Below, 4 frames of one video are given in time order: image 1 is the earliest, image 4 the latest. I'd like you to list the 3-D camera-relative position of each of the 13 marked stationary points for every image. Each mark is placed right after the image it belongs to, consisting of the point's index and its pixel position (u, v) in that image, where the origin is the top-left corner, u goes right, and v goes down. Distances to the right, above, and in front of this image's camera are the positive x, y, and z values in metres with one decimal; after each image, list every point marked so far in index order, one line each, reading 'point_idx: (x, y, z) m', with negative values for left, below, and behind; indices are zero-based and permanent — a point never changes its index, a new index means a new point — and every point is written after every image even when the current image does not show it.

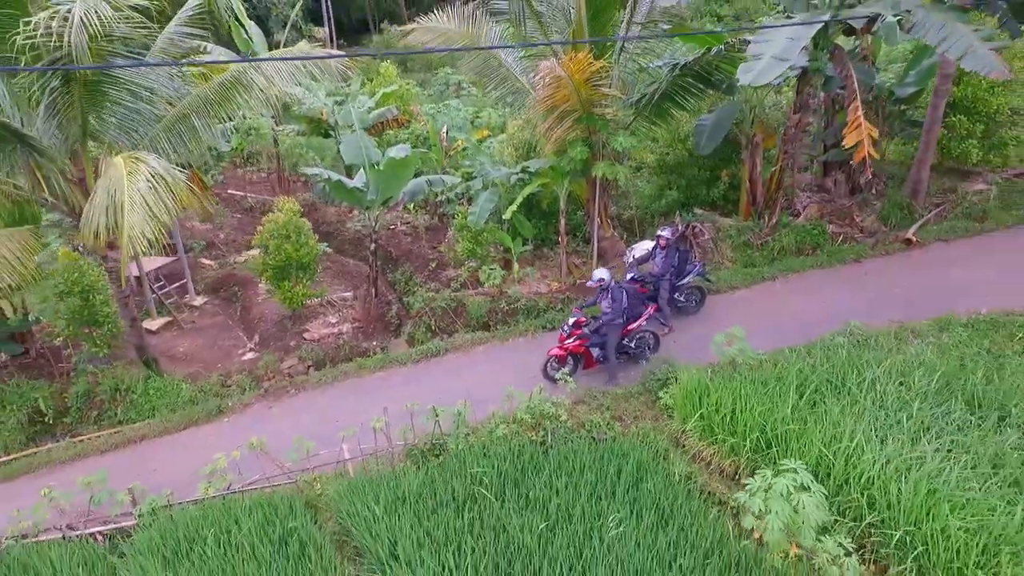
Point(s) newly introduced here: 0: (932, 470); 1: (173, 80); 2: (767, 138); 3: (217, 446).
0: (+2.6, -1.1, +3.9) m
1: (-3.3, +2.0, +5.8) m
2: (+3.3, +2.0, +8.0) m
3: (-3.0, -1.5, +6.1) m
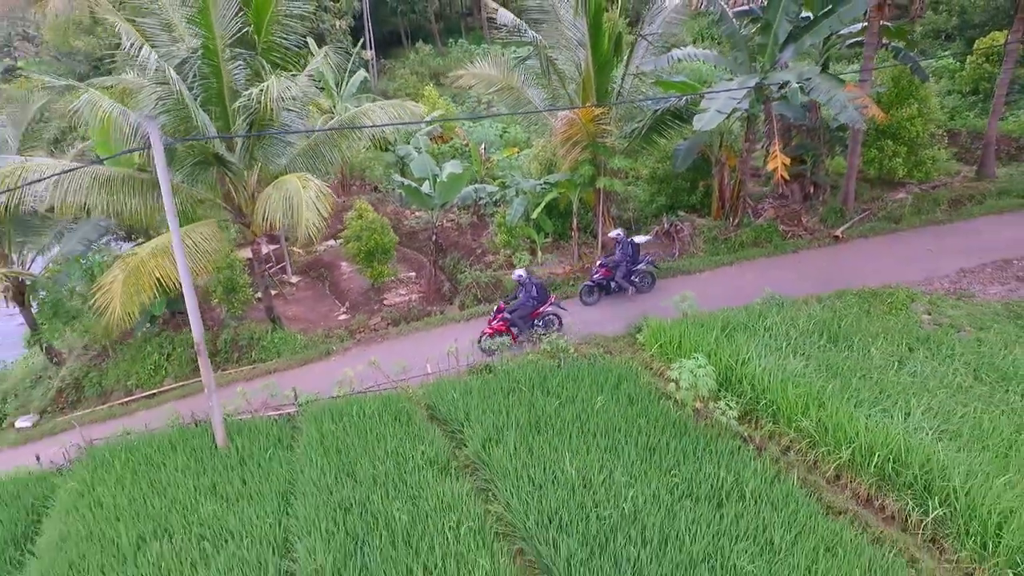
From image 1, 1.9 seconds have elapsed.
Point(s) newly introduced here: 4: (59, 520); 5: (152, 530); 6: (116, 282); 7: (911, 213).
0: (+2.9, -0.9, +6.5) m
1: (-2.9, +2.4, +8.6) m
2: (+3.7, +2.2, +10.5) m
3: (-2.7, -1.2, +8.8) m
4: (-4.3, -2.2, +5.9) m
5: (-3.3, -2.2, +5.6) m
6: (-4.7, +0.1, +7.4) m
7: (+7.0, +1.3, +10.8) m
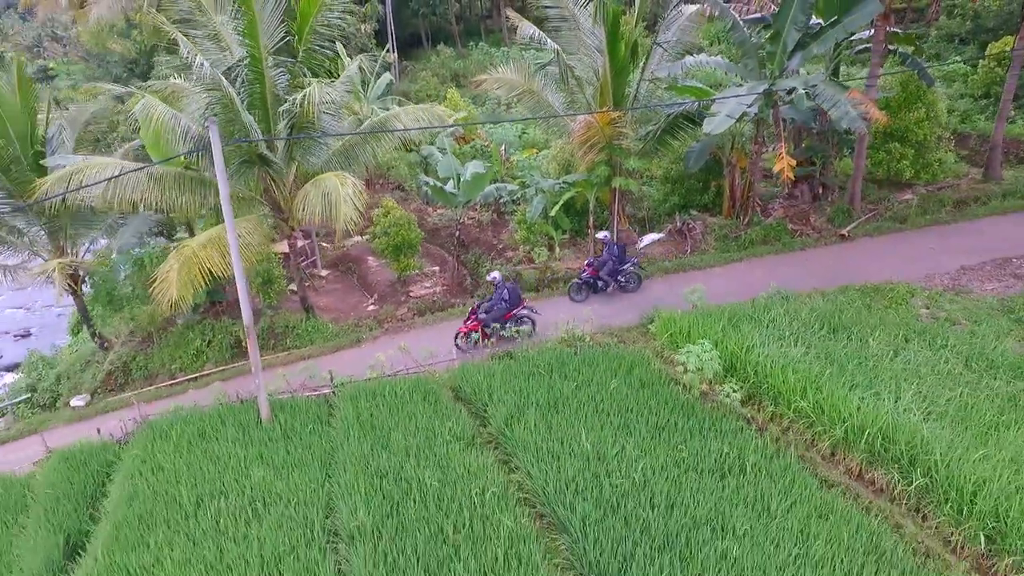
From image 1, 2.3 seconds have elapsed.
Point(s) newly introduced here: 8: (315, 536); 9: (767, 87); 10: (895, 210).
0: (+3.1, -0.8, +6.9) m
1: (-2.6, +2.5, +9.2) m
2: (+4.1, +2.3, +11.0) m
3: (-2.4, -1.0, +9.5) m
4: (-4.1, -2.1, +6.6) m
5: (-3.1, -2.1, +6.3) m
6: (-4.5, +0.2, +8.1) m
7: (+7.4, +1.4, +11.2) m
8: (-1.8, -2.3, +5.7) m
9: (+3.7, +2.9, +8.9) m
10: (+7.0, +1.4, +11.2) m
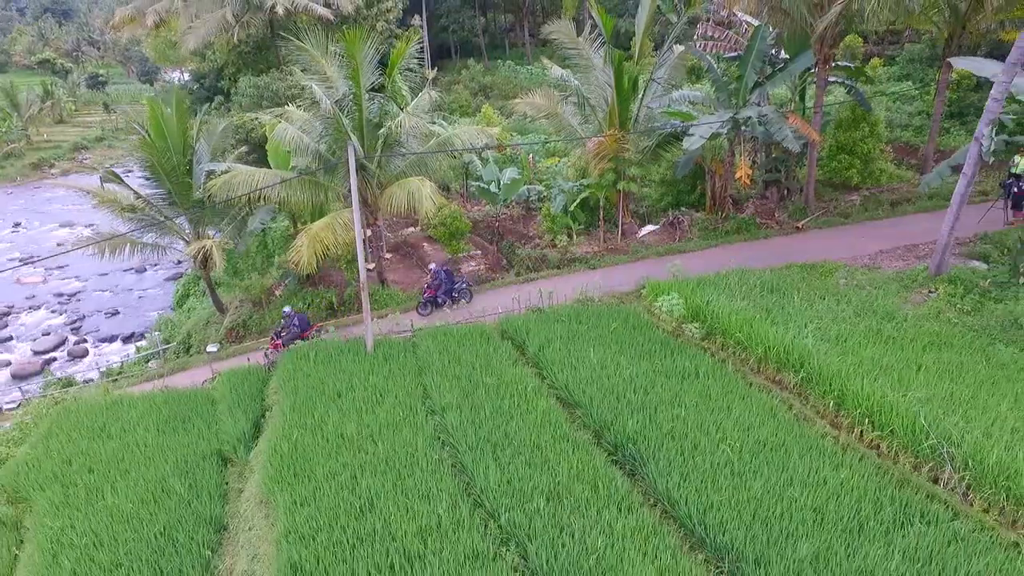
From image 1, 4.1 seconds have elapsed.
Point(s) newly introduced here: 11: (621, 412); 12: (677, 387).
0: (+3.7, -0.3, +10.0) m
1: (-2.0, +3.0, +12.4) m
2: (+4.7, +2.8, +14.1) m
3: (-1.8, -0.5, +12.7) m
4: (-3.6, -1.5, +9.8) m
5: (-2.6, -1.6, +9.5) m
6: (-3.9, +0.8, +11.4) m
7: (+8.0, +1.8, +14.2) m
8: (-1.3, -1.8, +8.9) m
9: (+4.3, +3.4, +12.0) m
10: (+7.6, +1.8, +14.2) m
11: (+1.5, -1.7, +8.2) m
12: (+2.4, -1.4, +8.7) m
